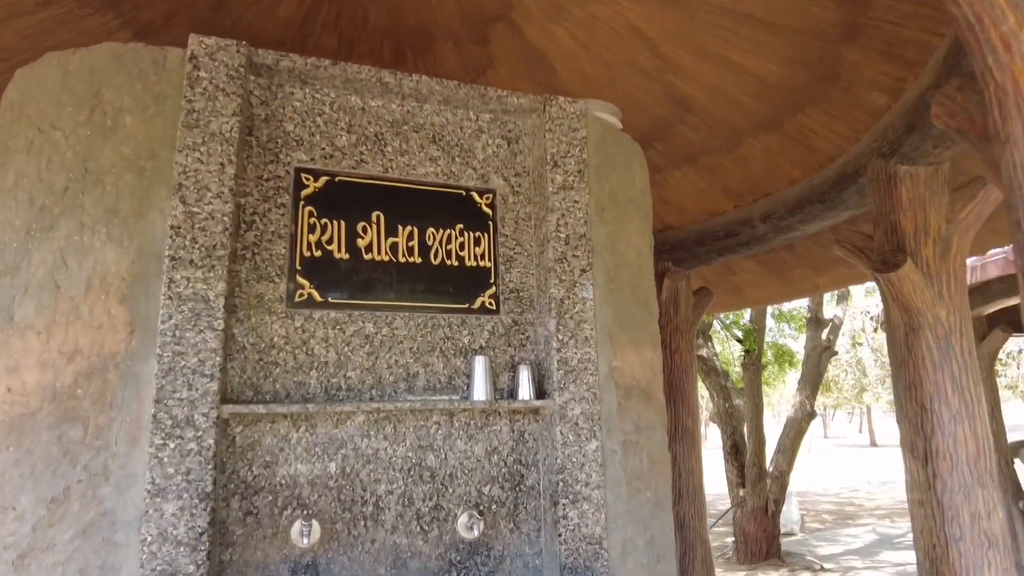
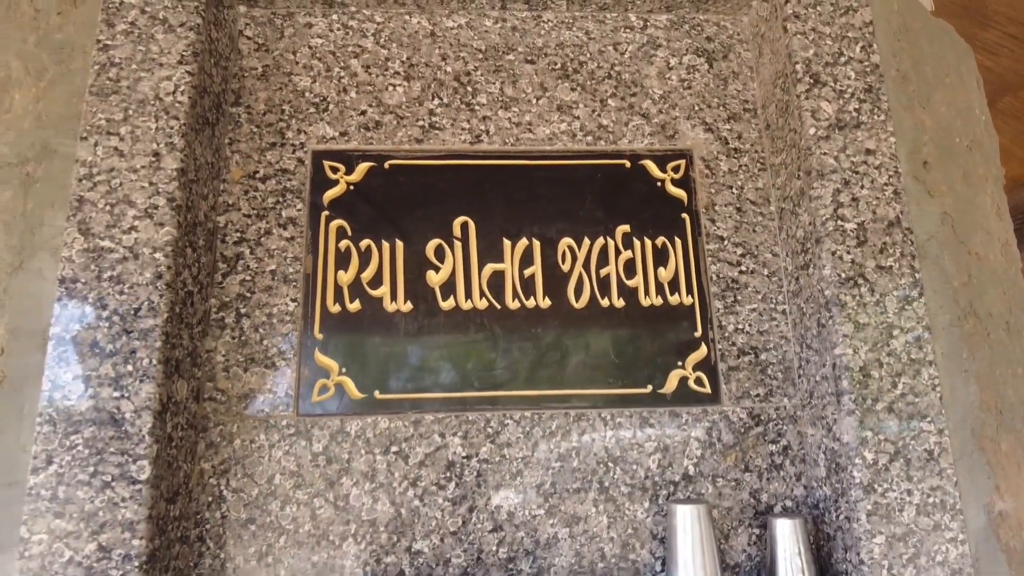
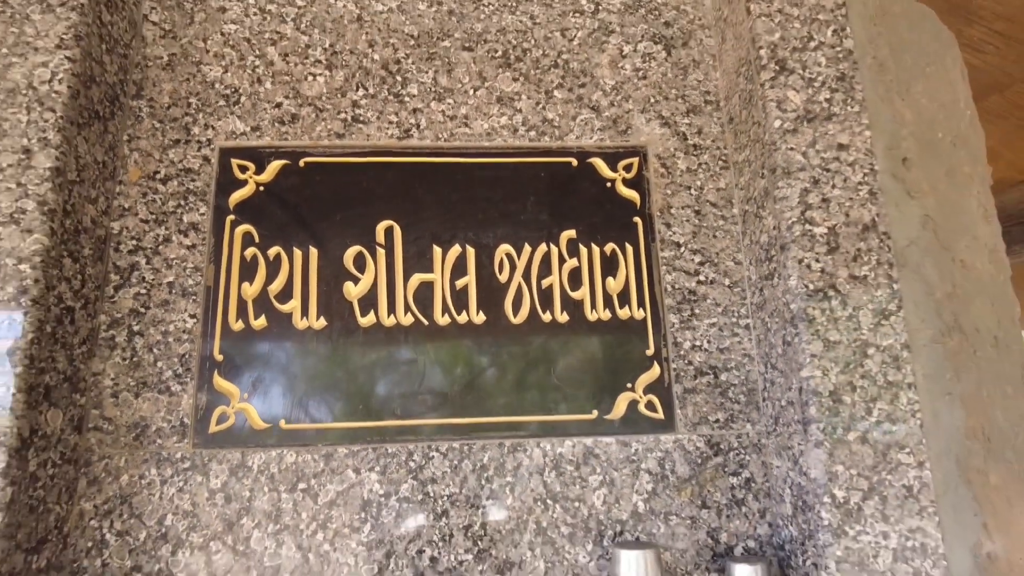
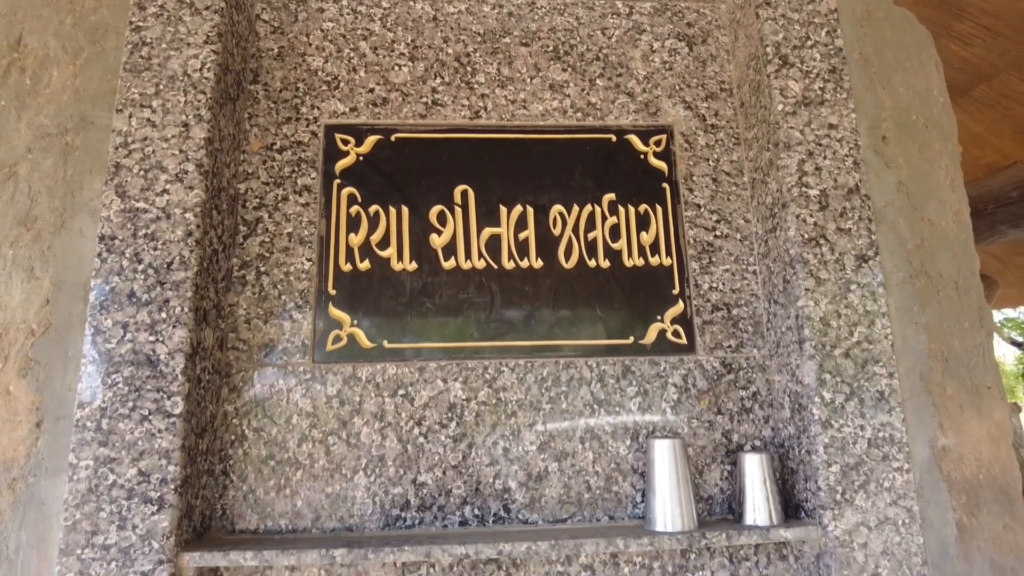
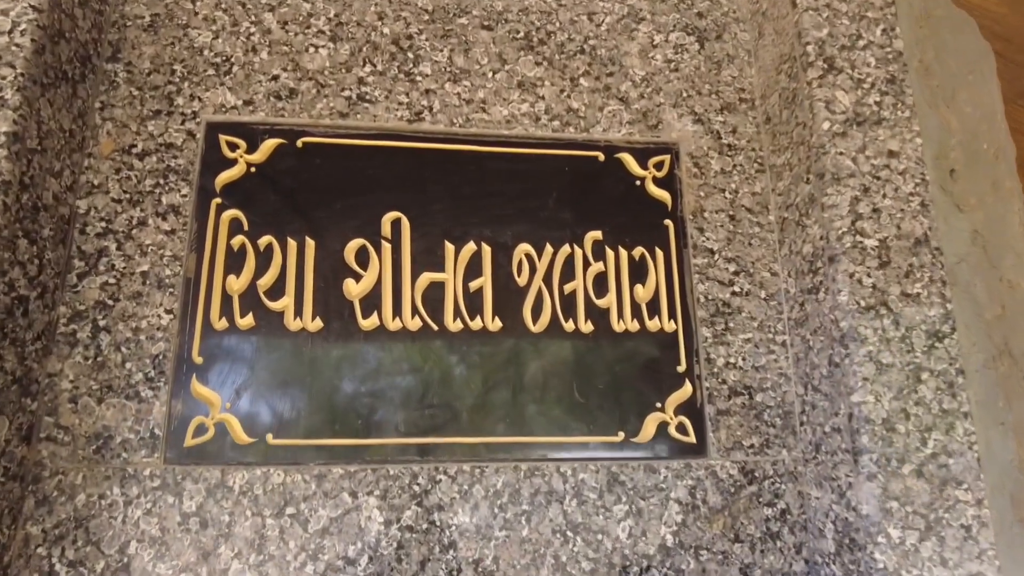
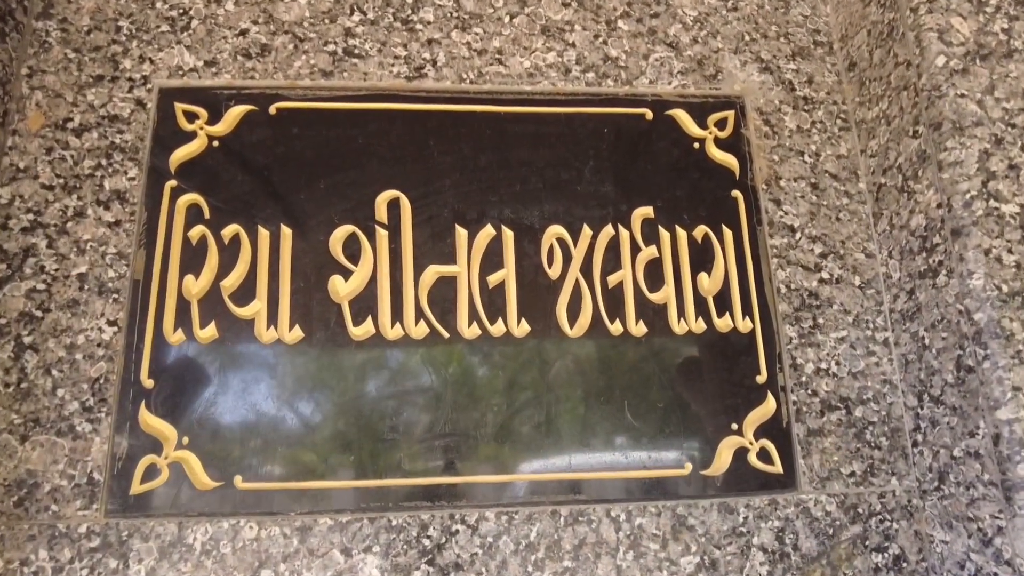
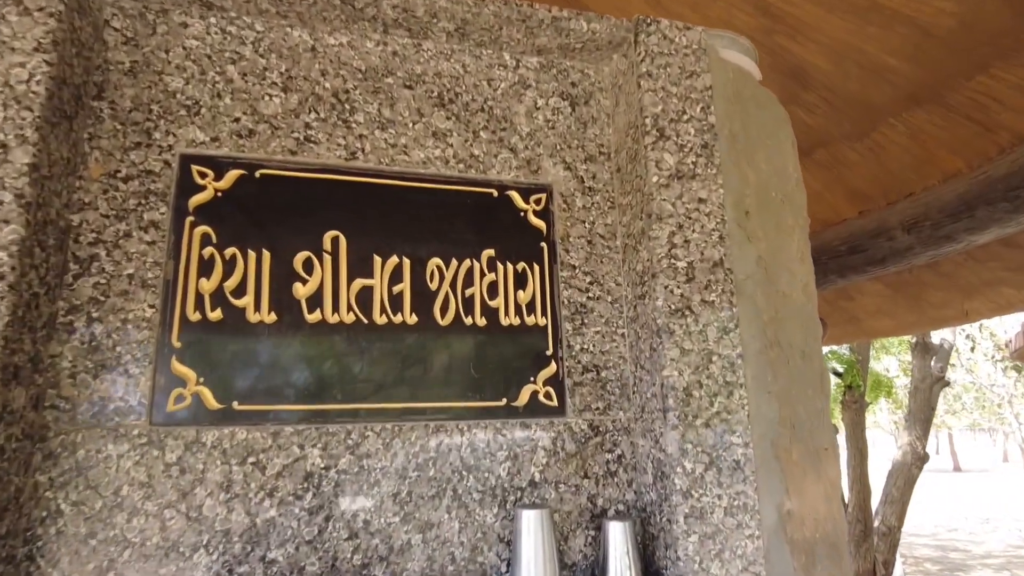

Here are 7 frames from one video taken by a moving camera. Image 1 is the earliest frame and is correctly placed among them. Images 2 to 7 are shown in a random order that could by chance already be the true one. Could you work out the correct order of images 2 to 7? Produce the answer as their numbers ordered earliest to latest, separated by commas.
7, 5, 6, 3, 2, 4
